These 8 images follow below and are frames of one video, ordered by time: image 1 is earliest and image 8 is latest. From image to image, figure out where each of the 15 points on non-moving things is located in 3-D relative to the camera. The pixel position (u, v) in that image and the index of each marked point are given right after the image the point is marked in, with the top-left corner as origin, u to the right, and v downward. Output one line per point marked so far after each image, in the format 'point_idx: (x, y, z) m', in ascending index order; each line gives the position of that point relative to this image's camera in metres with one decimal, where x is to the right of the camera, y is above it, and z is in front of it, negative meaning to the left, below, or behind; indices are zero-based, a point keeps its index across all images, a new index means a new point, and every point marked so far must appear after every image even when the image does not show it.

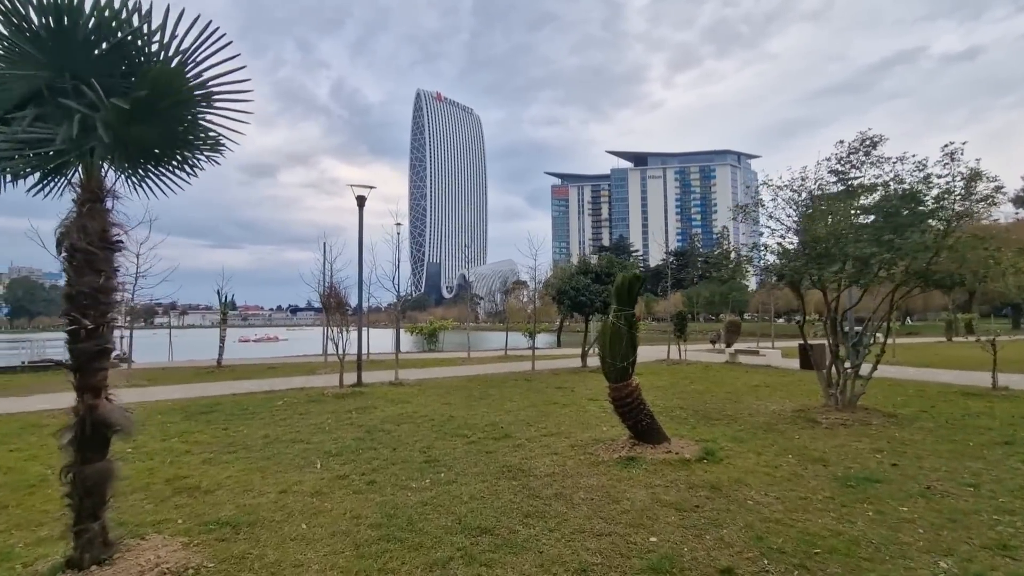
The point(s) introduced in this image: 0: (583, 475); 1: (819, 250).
0: (+0.7, -2.0, +5.4) m
1: (+4.9, +0.6, +8.2) m
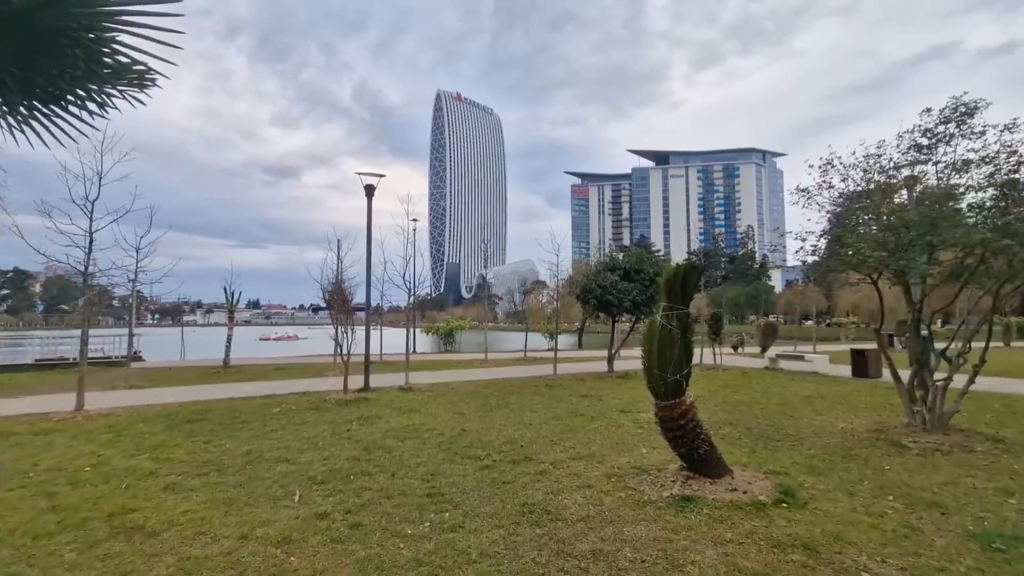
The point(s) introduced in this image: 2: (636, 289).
0: (+0.9, -1.9, +4.2) m
1: (+5.2, +0.6, +6.8) m
2: (+3.4, 0.0, +13.9) m
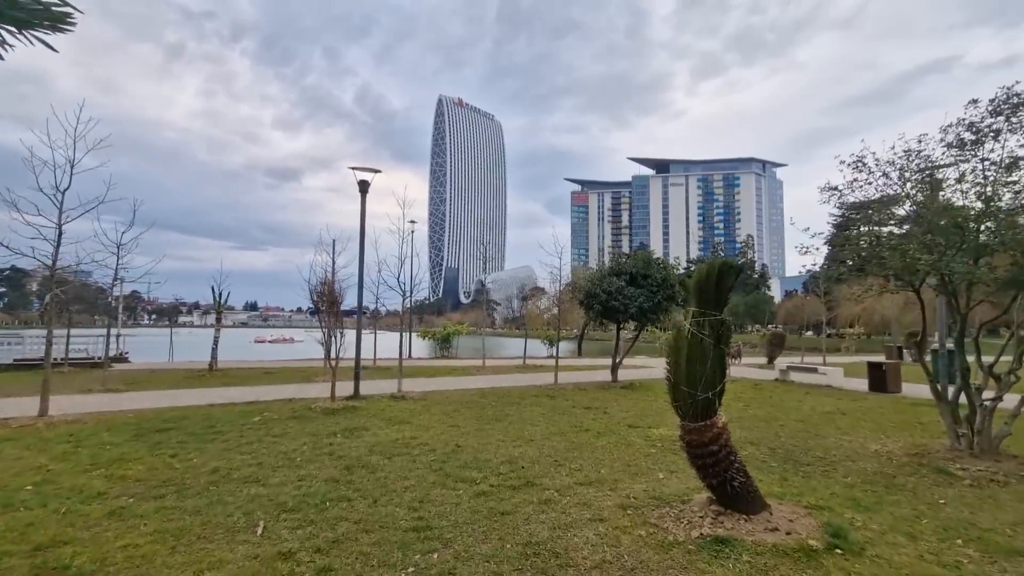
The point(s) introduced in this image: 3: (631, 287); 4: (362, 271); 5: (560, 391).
0: (+0.9, -1.9, +3.5) m
1: (+5.3, +0.5, +6.1) m
2: (+3.4, -0.2, +13.2) m
3: (+3.1, 0.0, +13.3) m
4: (-3.5, +0.4, +12.0) m
5: (+1.2, -2.5, +12.7) m
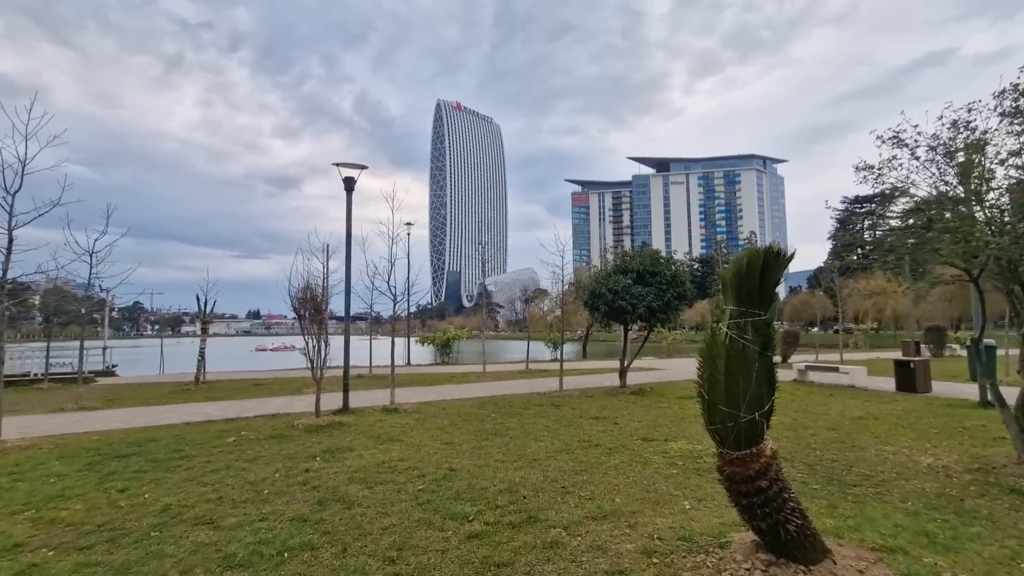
0: (+0.9, -1.9, +2.6) m
1: (+5.2, +0.7, +5.3) m
2: (+3.3, -0.1, +12.3) m
3: (+3.1, +0.1, +12.5) m
4: (-3.6, +0.3, +11.2) m
5: (+1.2, -2.5, +11.8) m
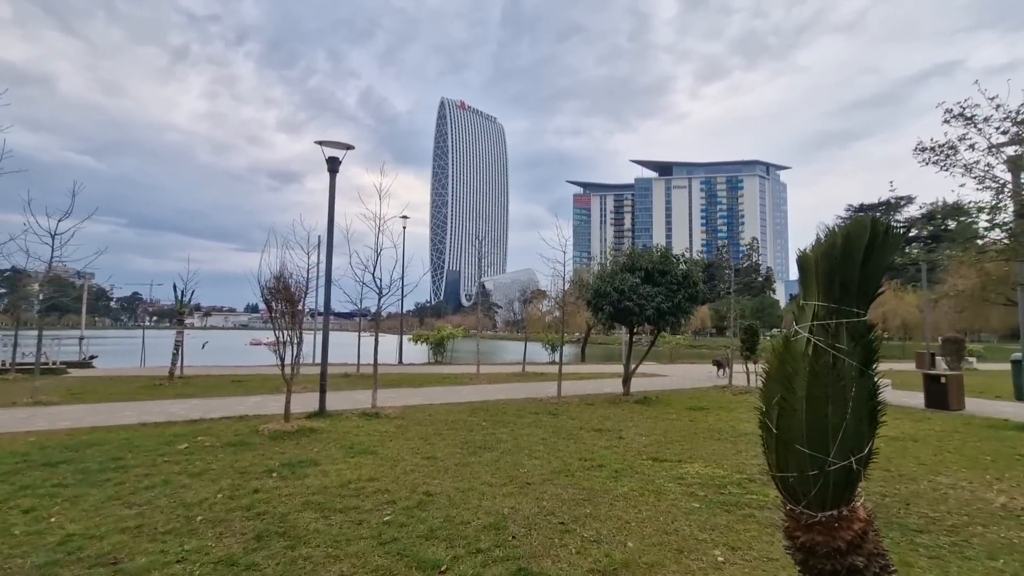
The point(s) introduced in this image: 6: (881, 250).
0: (+0.8, -1.8, +1.6) m
1: (+5.2, +0.6, +4.3) m
2: (+3.3, -0.1, +11.3) m
3: (+3.0, +0.1, +11.5) m
4: (-3.6, +0.5, +10.2) m
5: (+1.1, -2.5, +10.8) m
6: (+1.6, +0.2, +2.3) m
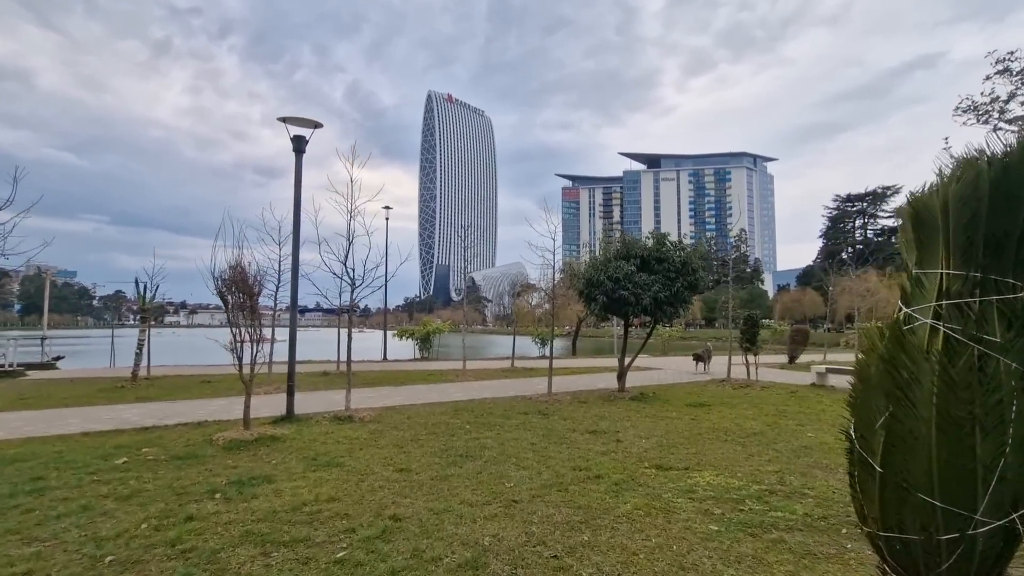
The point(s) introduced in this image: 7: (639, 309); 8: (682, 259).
0: (+0.7, -1.7, +0.8) m
1: (+5.0, +0.8, +3.5) m
2: (+3.0, +0.1, +10.5) m
3: (+2.7, +0.3, +10.7) m
4: (-3.9, +0.6, +9.3) m
5: (+0.8, -2.3, +10.0) m
6: (+1.5, +0.3, +1.5) m
7: (+2.6, -0.4, +10.5) m
8: (+3.6, +0.6, +10.8) m
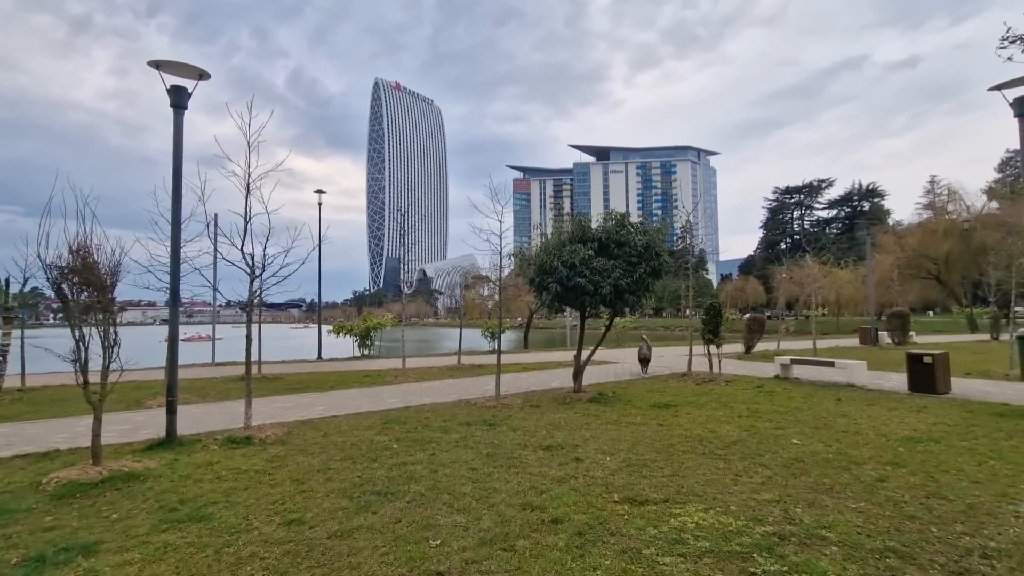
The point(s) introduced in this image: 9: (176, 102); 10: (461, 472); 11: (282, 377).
0: (+0.6, -1.6, -0.5) m
1: (+4.6, +1.0, +2.5) m
2: (+1.9, +0.3, +9.3) m
3: (+1.6, +0.6, +9.5) m
4: (-4.8, +0.8, +7.4) m
5: (-0.2, -2.1, +8.7) m
6: (+1.3, +0.4, +0.2) m
7: (+1.5, -0.2, +9.2) m
8: (+2.5, +0.8, +9.6) m
9: (-4.8, +2.6, +7.3) m
10: (-0.6, -2.0, +5.6) m
11: (-6.4, -2.4, +14.6) m
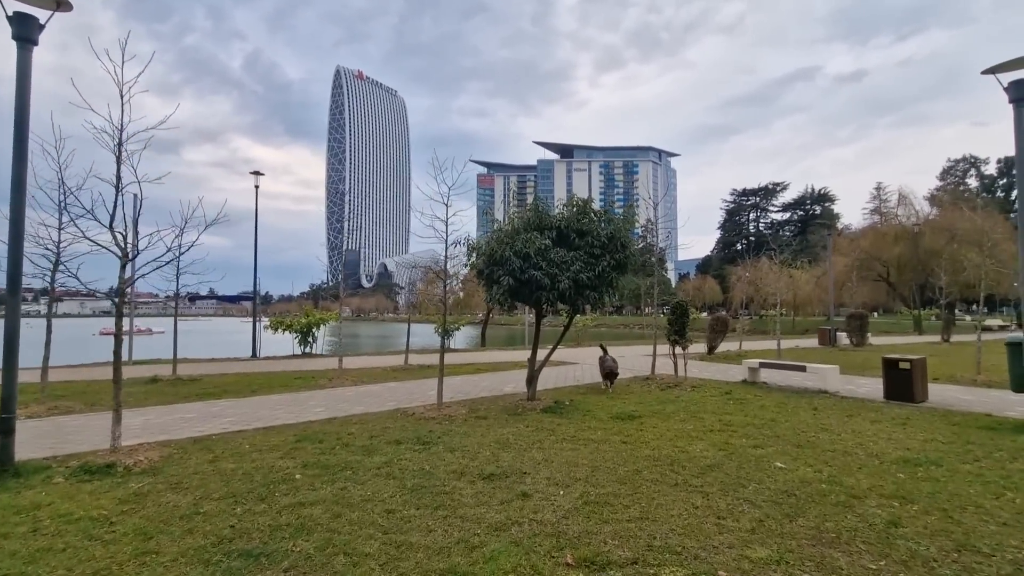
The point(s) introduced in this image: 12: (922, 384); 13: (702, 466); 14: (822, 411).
0: (+0.4, -1.6, -1.7) m
1: (+4.2, +0.9, +1.6) m
2: (+1.1, +0.4, +8.2) m
3: (+0.8, +0.6, +8.3) m
4: (-5.5, +0.9, +5.8) m
5: (-1.0, -2.0, +7.4) m
6: (+1.1, +0.4, -1.0) m
7: (+0.7, -0.1, +8.1) m
8: (+1.6, +0.9, +8.5) m
9: (-5.4, +2.8, +5.7) m
10: (-1.2, -1.9, +4.3) m
11: (-7.7, -2.1, +12.9) m
12: (+7.2, -1.7, +9.0) m
13: (+2.1, -1.9, +5.6) m
14: (+5.0, -1.9, +8.3) m
